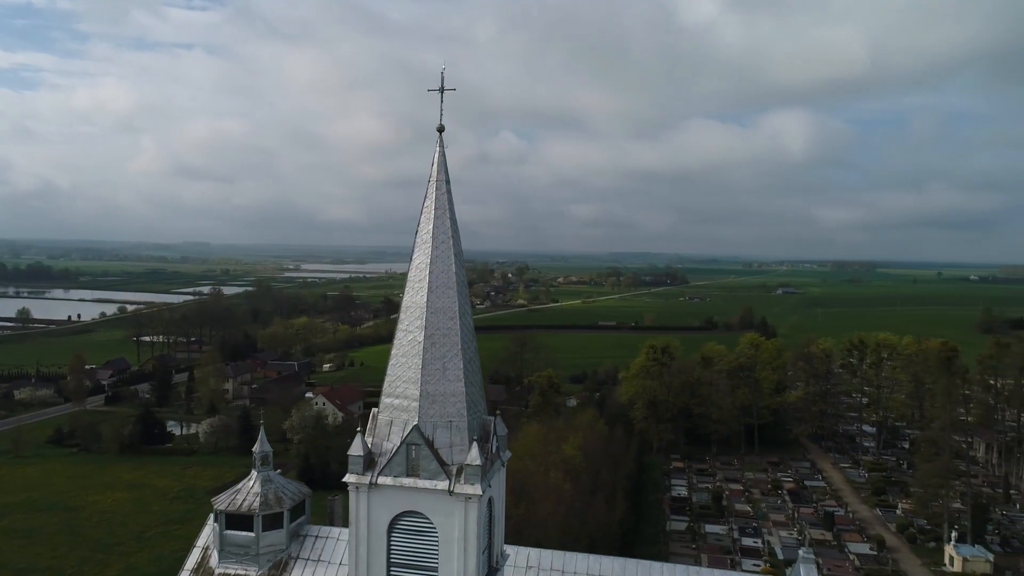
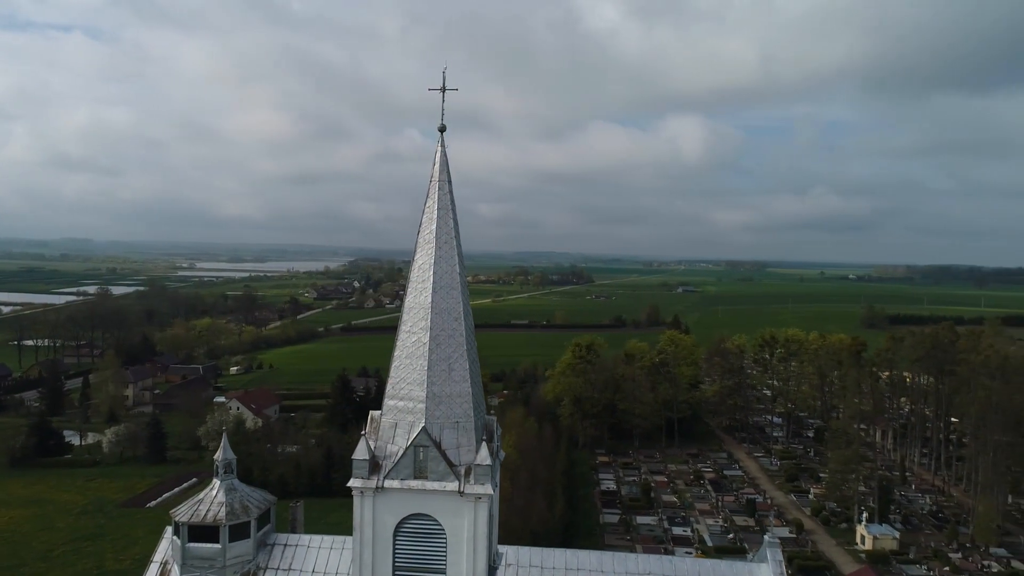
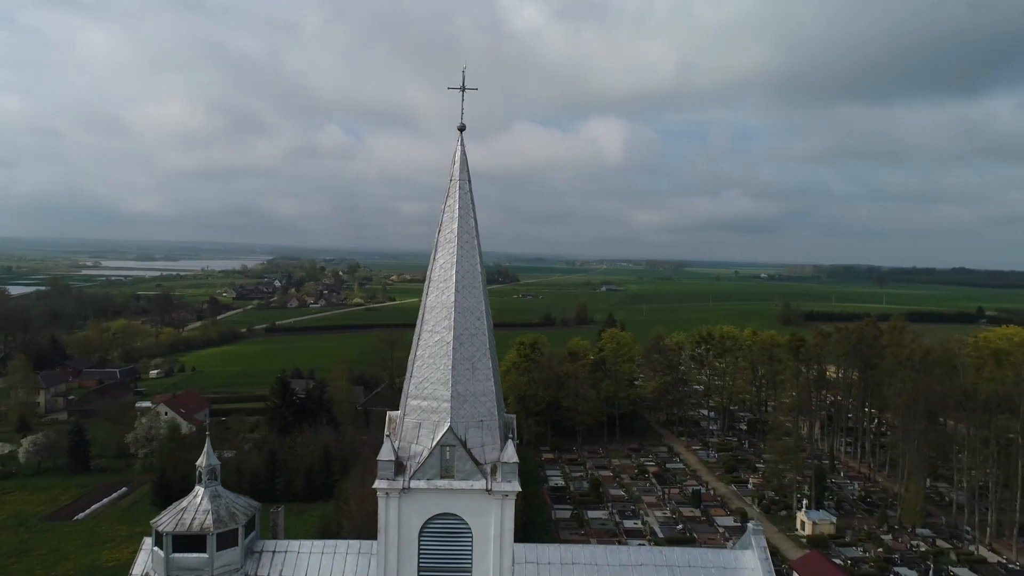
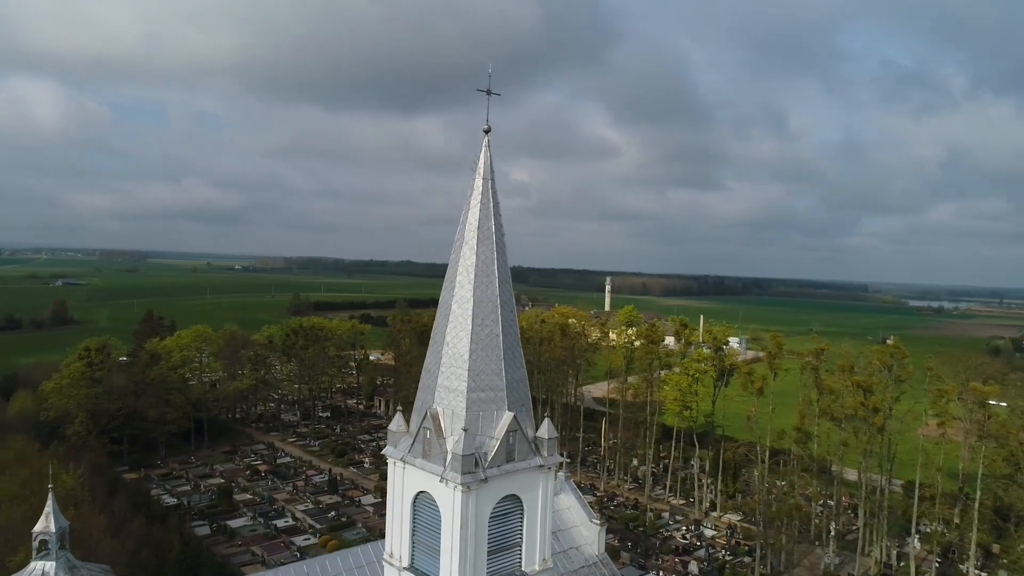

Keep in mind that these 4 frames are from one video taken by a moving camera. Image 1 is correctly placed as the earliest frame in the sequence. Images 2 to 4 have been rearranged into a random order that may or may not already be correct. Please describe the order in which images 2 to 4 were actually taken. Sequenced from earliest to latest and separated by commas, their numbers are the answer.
2, 3, 4
